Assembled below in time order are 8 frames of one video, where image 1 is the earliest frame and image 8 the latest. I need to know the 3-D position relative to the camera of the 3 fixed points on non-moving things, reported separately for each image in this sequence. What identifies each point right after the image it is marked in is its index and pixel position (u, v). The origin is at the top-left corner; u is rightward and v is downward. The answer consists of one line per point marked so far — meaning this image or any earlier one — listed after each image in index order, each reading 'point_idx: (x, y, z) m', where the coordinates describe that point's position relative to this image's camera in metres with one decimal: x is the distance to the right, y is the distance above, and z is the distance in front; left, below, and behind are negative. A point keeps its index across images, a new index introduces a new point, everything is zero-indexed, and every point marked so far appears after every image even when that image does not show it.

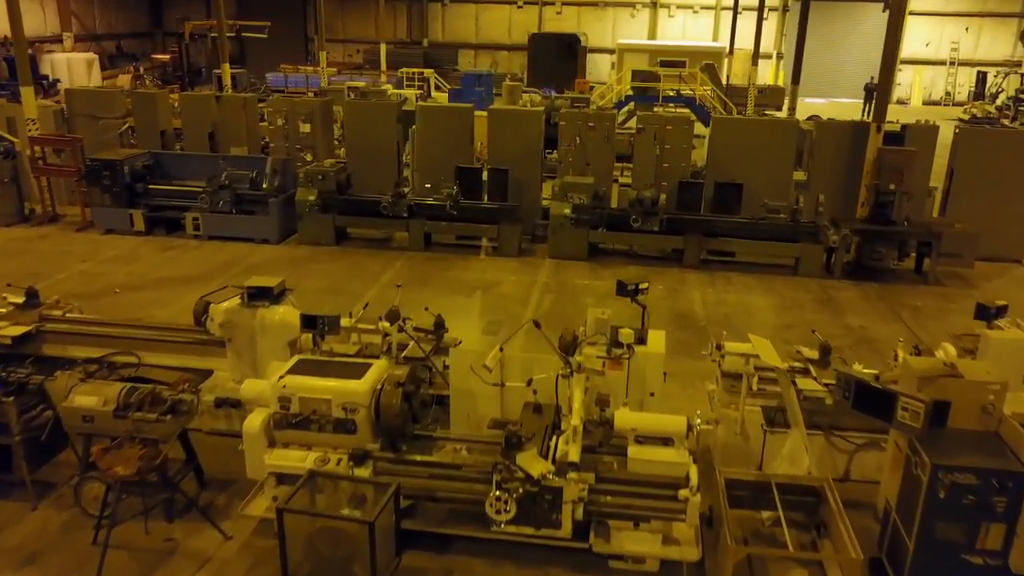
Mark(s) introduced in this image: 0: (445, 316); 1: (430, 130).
0: (-0.6, -0.3, +6.4) m
1: (-1.0, +1.9, +8.5) m
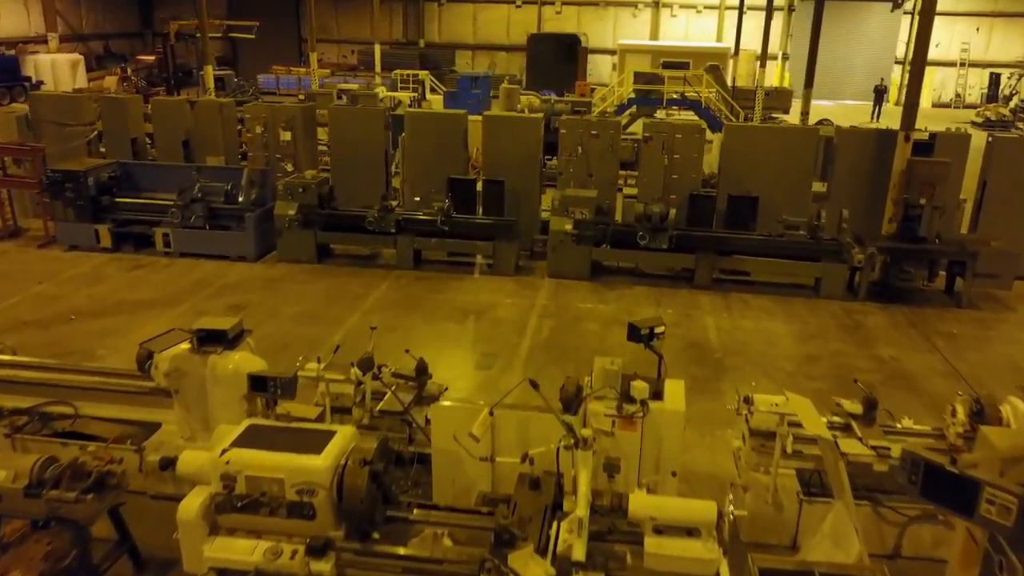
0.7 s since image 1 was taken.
0: (-0.6, -0.5, +5.8) m
1: (-1.0, +1.6, +7.9) m
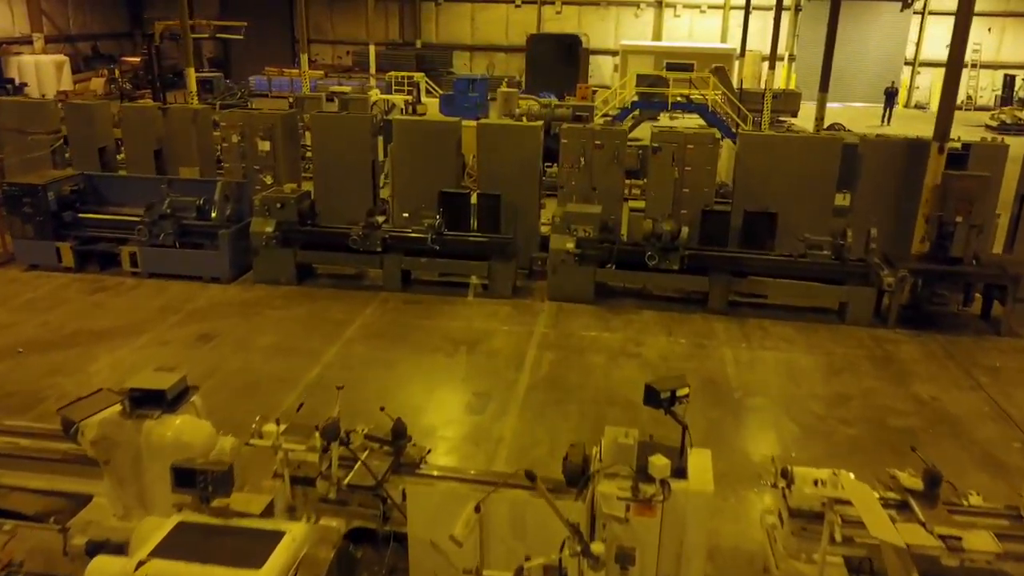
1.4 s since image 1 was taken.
0: (-0.7, -0.7, +5.2) m
1: (-1.0, +1.4, +7.3) m
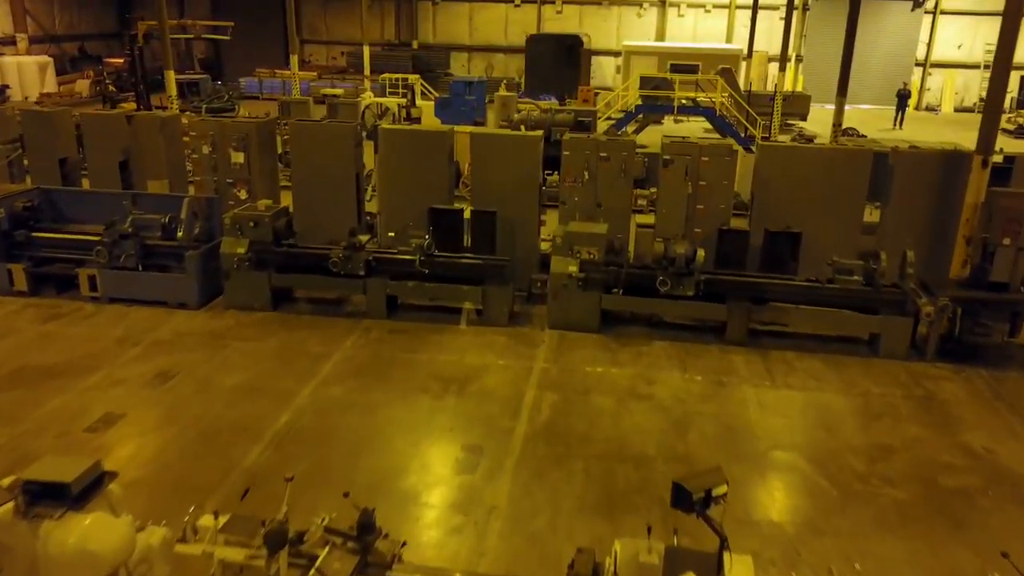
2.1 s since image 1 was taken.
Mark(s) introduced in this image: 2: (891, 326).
0: (-0.7, -0.9, +4.5) m
1: (-1.1, +1.2, +6.7) m
2: (+3.1, -0.3, +5.7) m
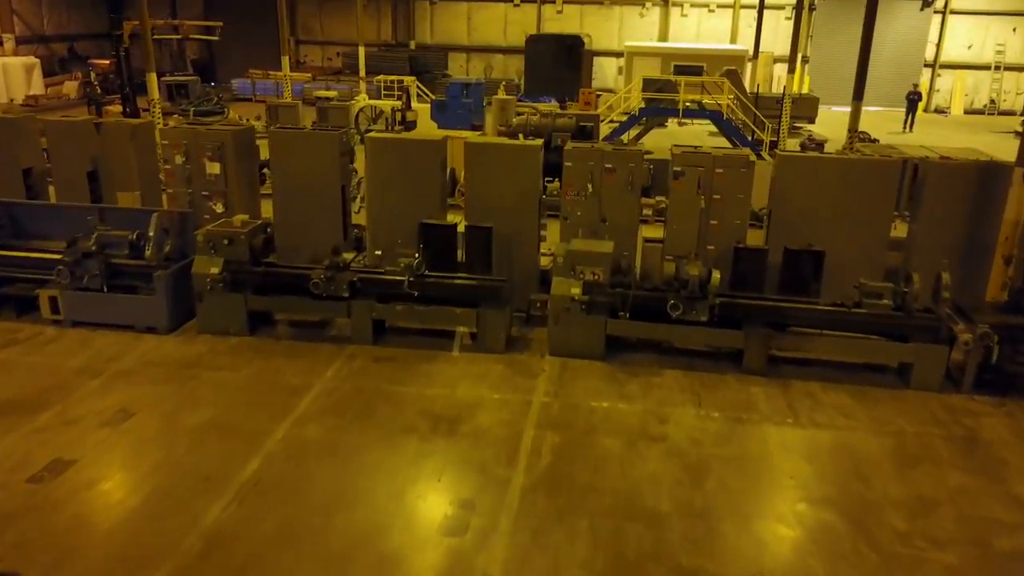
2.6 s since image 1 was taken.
0: (-0.7, -1.1, +4.0) m
1: (-1.1, +1.0, +6.2) m
2: (+3.0, -0.5, +5.2) m
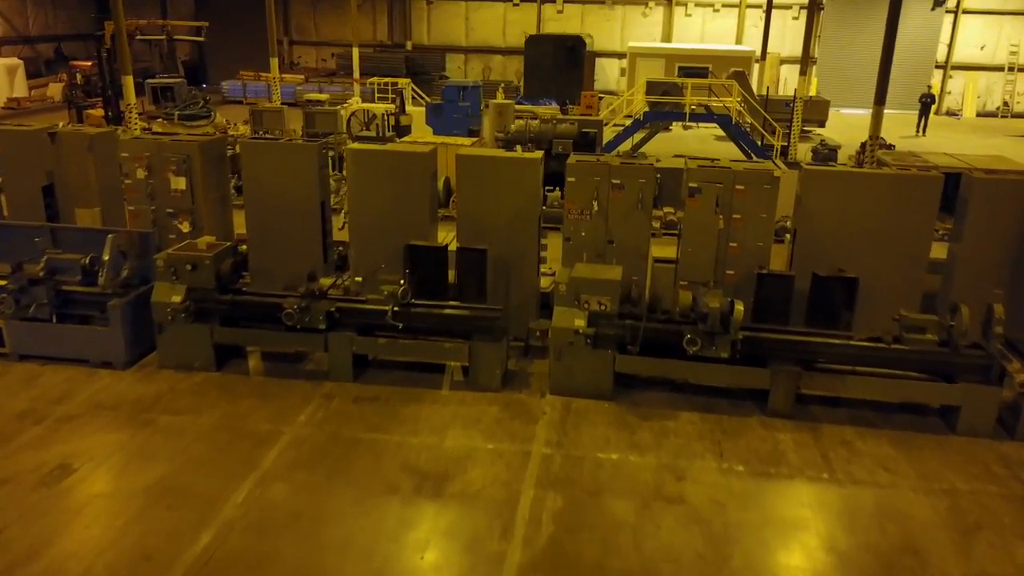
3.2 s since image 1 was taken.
0: (-0.7, -1.3, +3.5) m
1: (-1.1, +0.8, +5.6) m
2: (+3.0, -0.7, +4.6) m
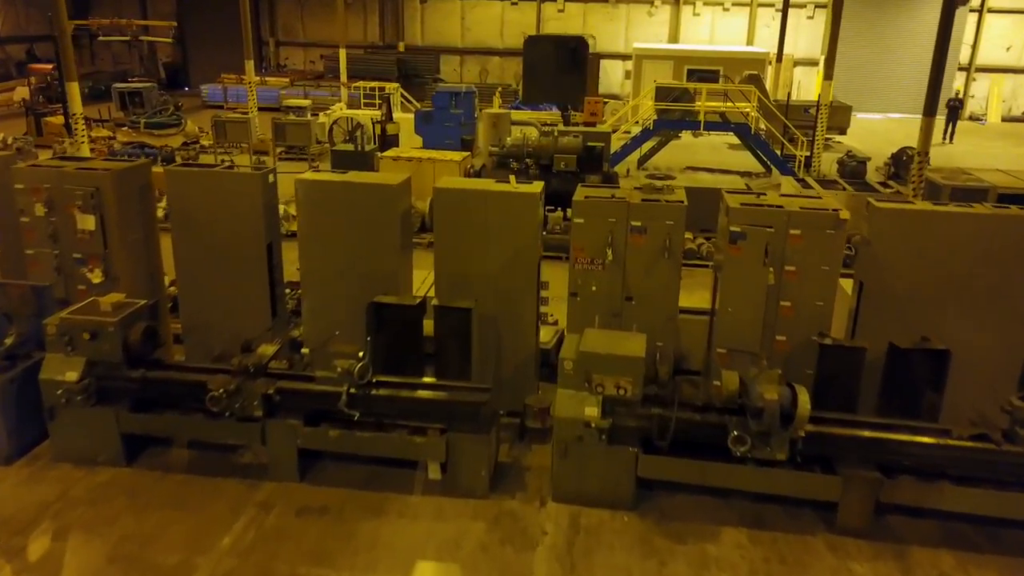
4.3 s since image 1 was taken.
0: (-0.8, -1.8, +2.3) m
1: (-1.2, +0.4, +4.5) m
2: (+3.0, -1.1, +3.5) m
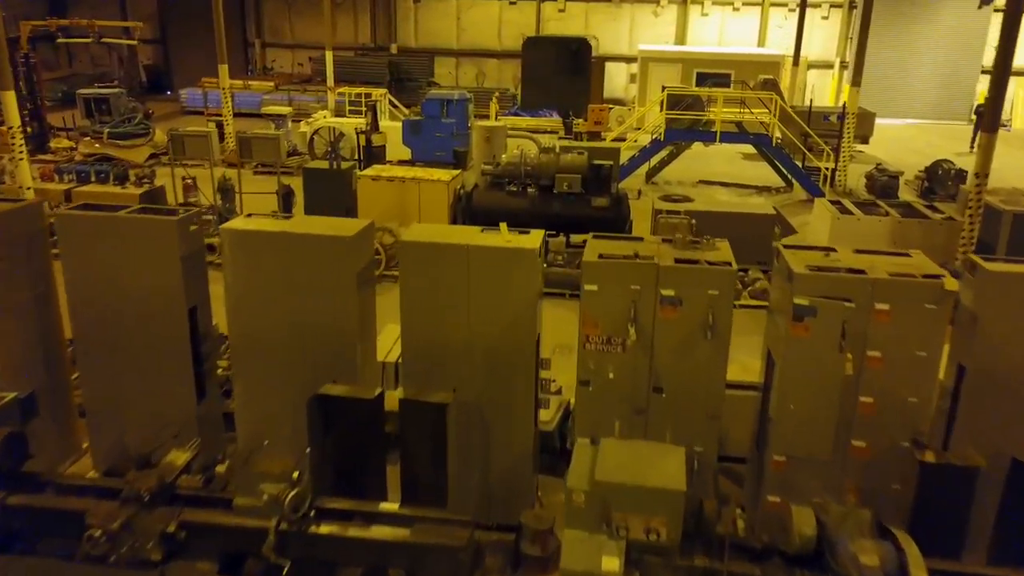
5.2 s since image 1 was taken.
0: (-0.8, -2.2, +1.3) m
1: (-1.2, 0.0, +3.4) m
2: (+2.9, -1.5, +2.5) m
